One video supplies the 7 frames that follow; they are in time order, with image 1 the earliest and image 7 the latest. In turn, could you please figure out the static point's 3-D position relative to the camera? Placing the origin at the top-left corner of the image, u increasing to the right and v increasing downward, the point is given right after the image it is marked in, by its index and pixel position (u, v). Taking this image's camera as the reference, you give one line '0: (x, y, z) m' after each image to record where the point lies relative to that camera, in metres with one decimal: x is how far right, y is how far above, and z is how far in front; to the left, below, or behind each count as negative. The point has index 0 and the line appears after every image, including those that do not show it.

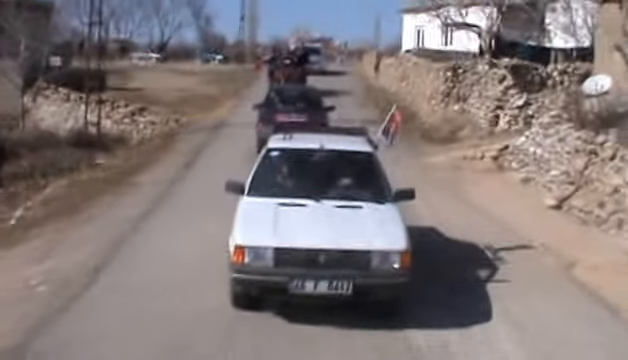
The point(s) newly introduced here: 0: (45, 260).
0: (-3.2, -1.0, +13.5) m
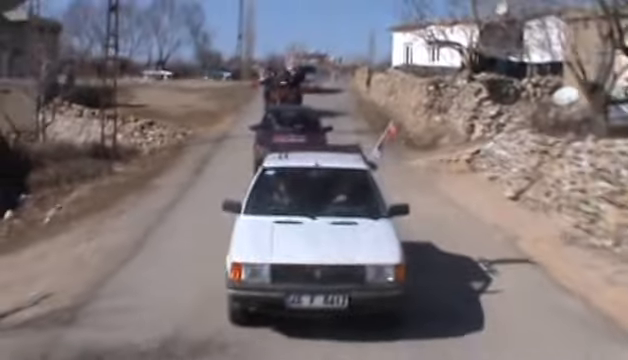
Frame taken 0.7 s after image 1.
0: (-3.3, -0.9, +16.8) m
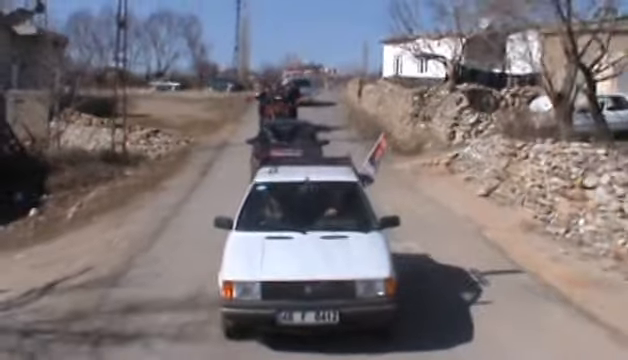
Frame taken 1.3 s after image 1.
0: (-3.4, -0.9, +19.5) m
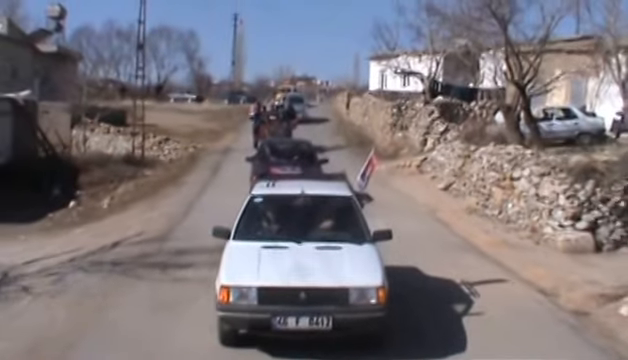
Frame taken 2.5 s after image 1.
0: (-3.6, -0.7, +25.2) m
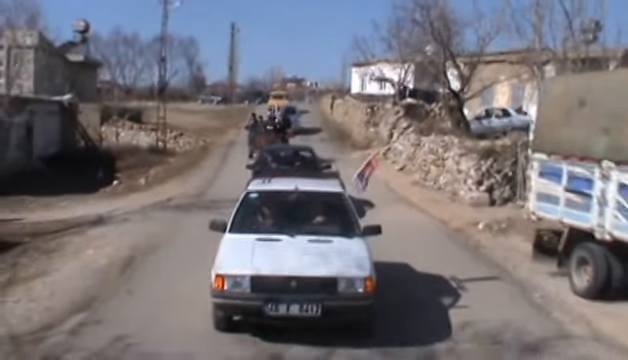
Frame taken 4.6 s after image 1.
0: (-3.9, -0.1, +35.1) m
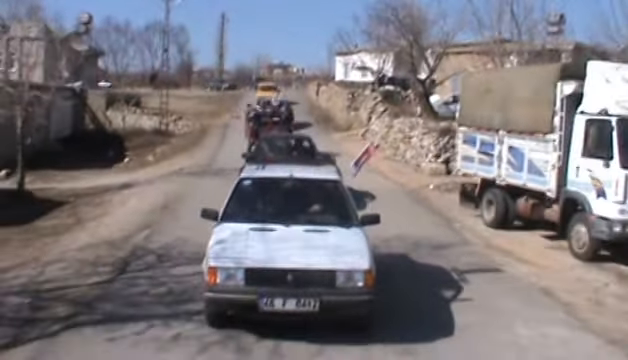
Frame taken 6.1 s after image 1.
0: (-4.4, +0.8, +41.4) m
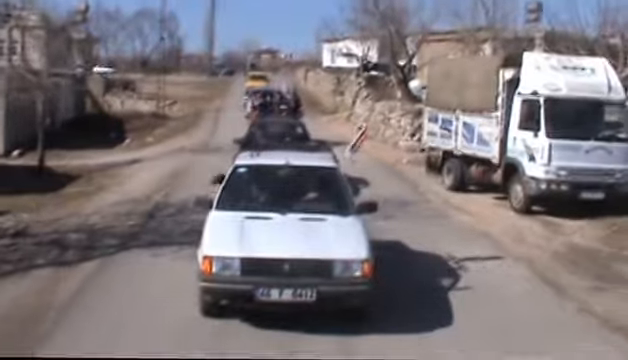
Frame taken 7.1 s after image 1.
0: (-4.9, +1.6, +45.2) m
